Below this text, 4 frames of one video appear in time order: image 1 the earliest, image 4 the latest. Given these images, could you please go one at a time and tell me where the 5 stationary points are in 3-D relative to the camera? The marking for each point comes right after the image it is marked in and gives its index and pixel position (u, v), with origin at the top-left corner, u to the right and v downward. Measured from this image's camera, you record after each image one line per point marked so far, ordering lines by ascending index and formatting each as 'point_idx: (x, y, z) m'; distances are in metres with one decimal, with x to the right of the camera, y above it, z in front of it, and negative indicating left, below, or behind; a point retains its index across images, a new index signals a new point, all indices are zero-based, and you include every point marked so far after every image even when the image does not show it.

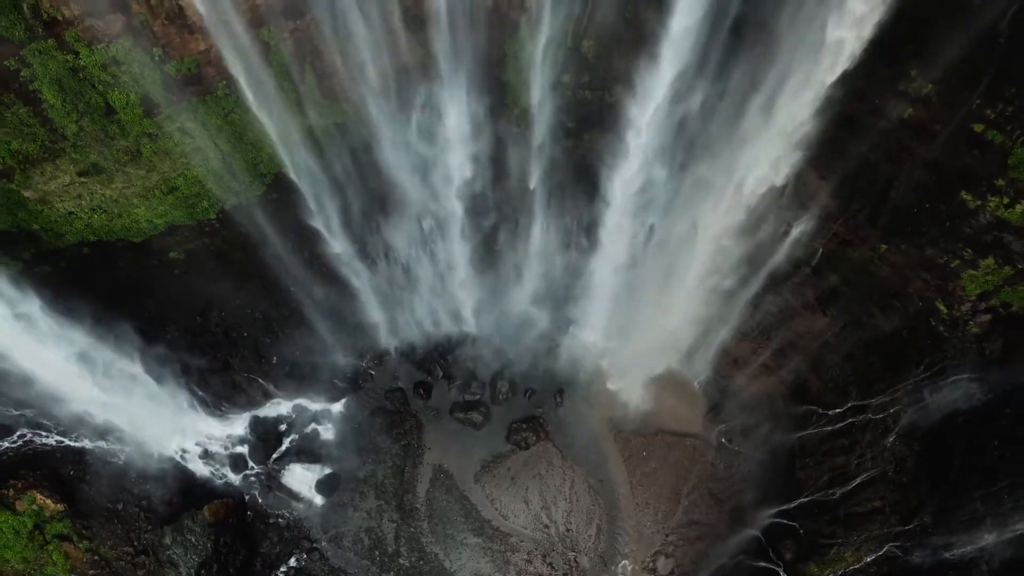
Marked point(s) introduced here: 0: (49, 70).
0: (-6.7, +3.1, +9.0) m
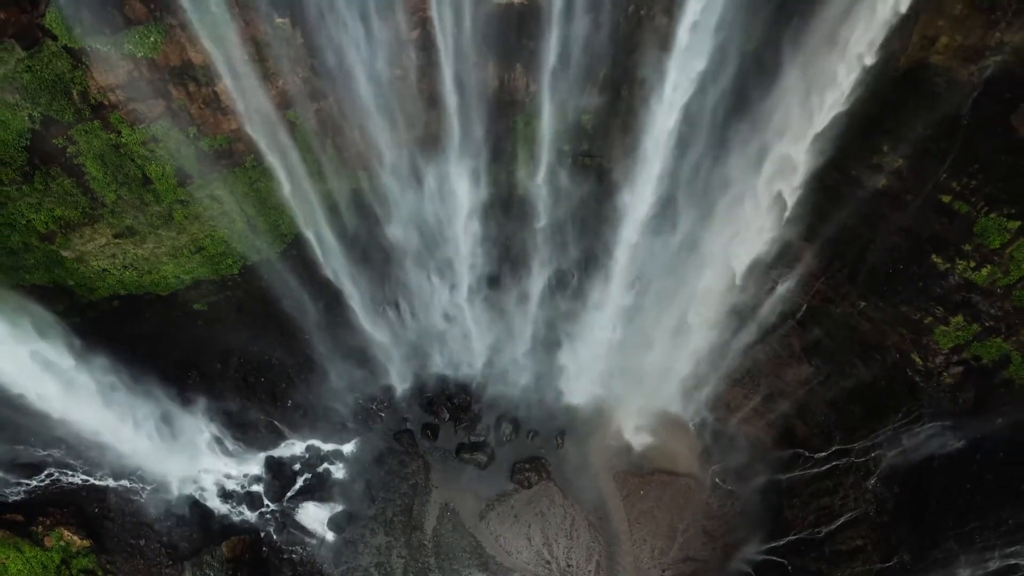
0: (-6.6, +2.2, +9.8) m
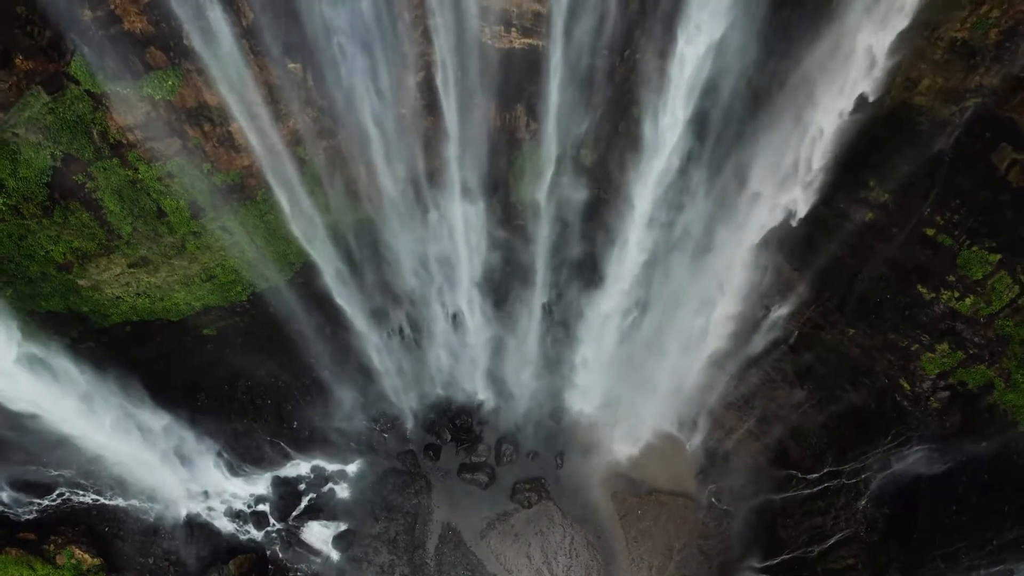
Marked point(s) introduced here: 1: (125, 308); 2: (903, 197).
0: (-6.6, +1.7, +10.2) m
1: (-7.5, -0.4, +12.2) m
2: (+6.5, +1.5, +10.3) m
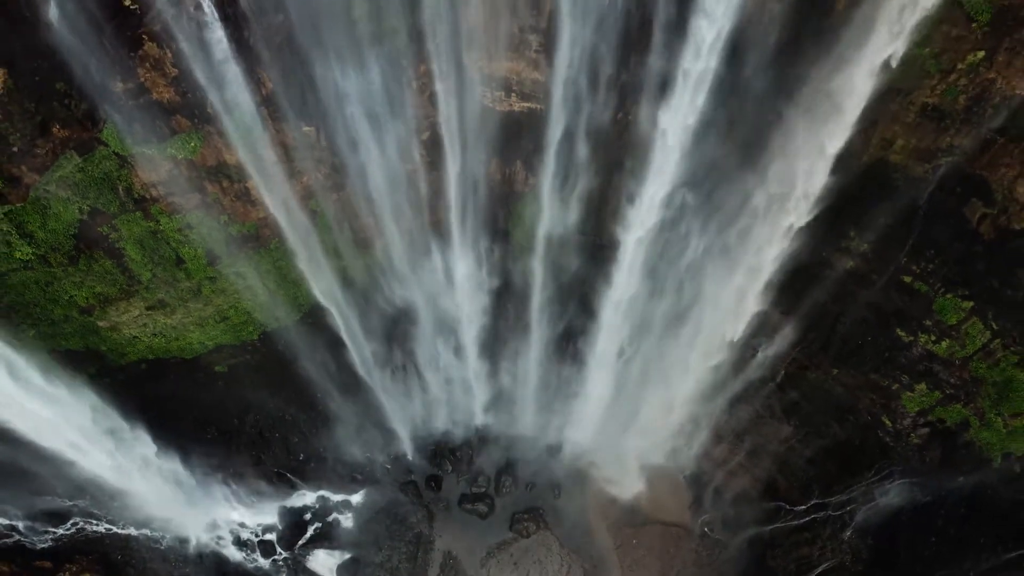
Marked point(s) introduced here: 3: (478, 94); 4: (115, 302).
0: (-6.6, +1.0, +10.8) m
1: (-7.5, -1.2, +12.7) m
2: (+6.5, +0.7, +11.0) m
3: (-0.6, +3.4, +10.8) m
4: (-7.4, -0.3, +11.6) m
